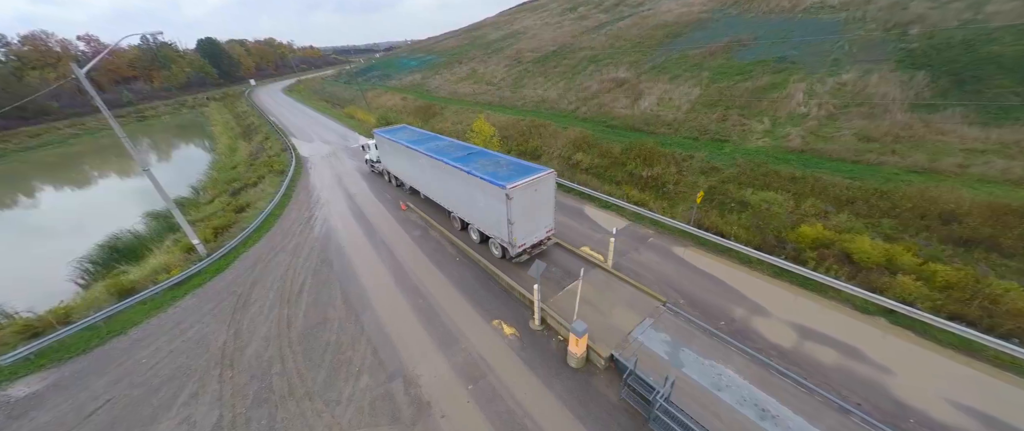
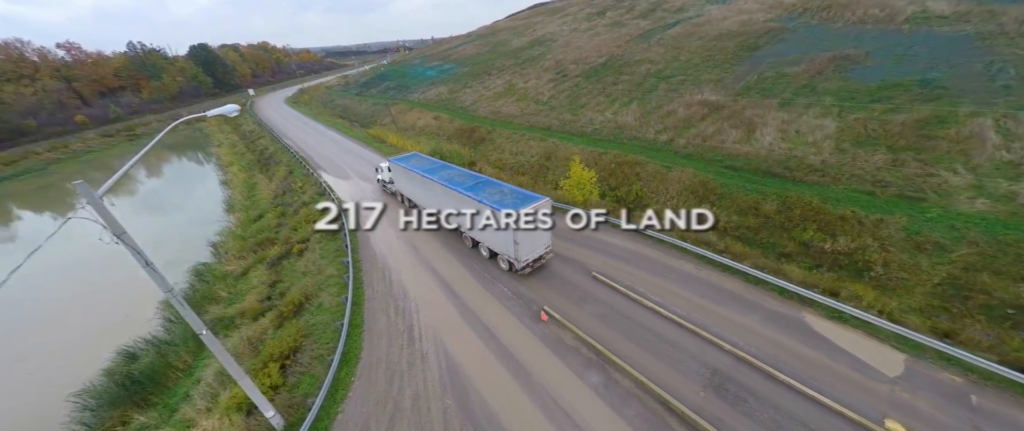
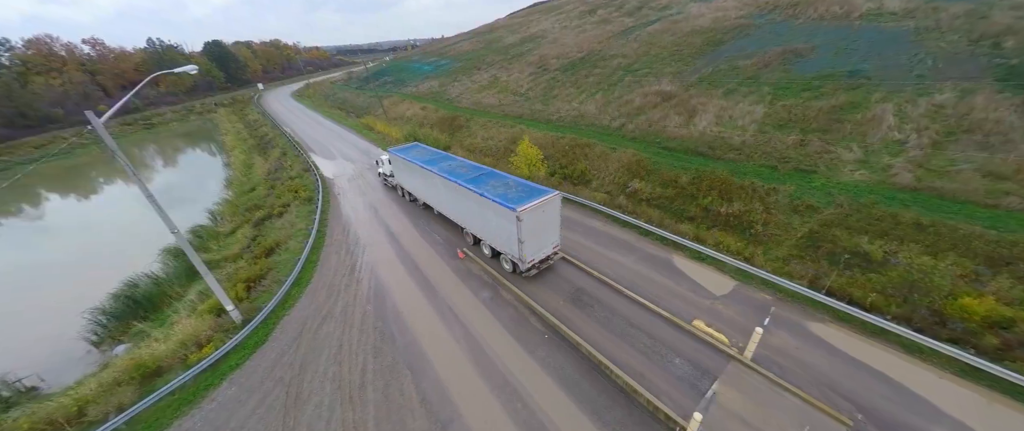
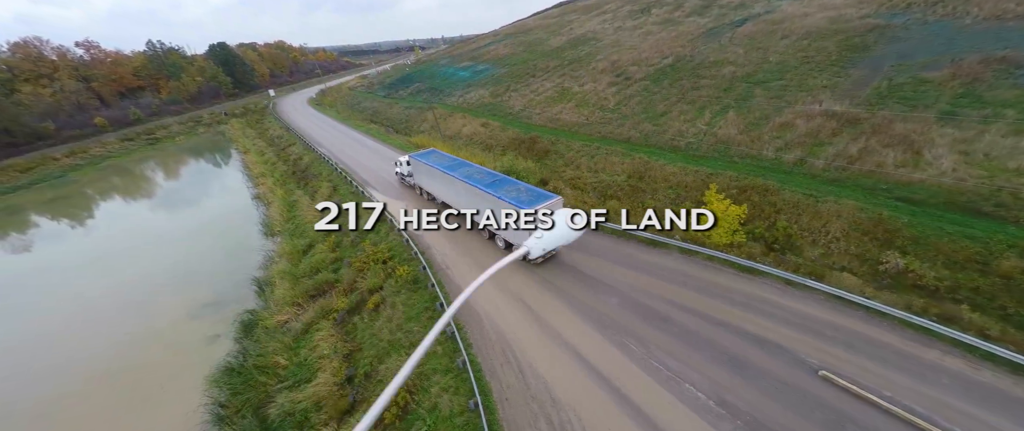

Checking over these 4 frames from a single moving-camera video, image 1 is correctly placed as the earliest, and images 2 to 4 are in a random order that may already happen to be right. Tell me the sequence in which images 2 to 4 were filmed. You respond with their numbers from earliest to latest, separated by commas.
3, 2, 4
